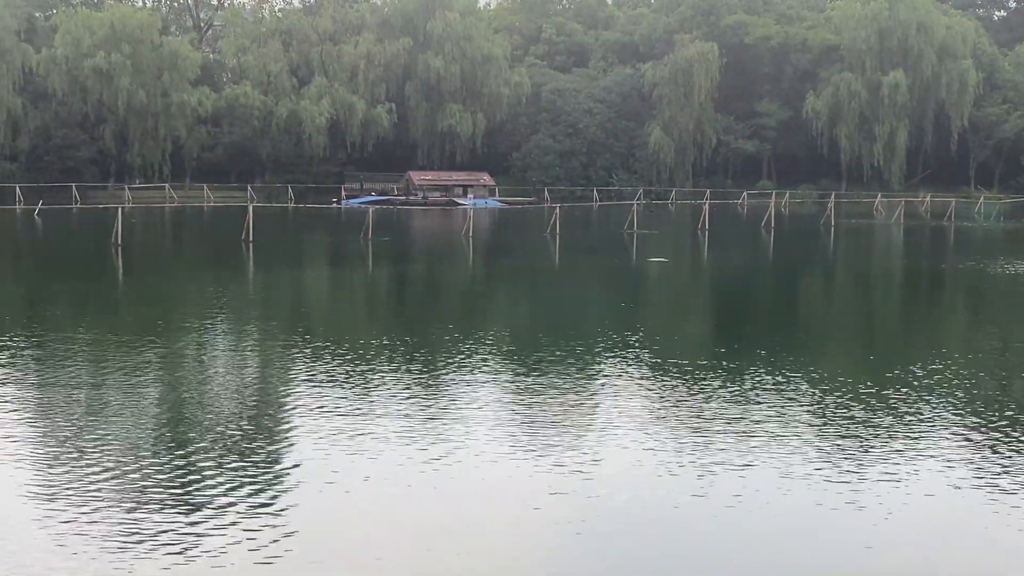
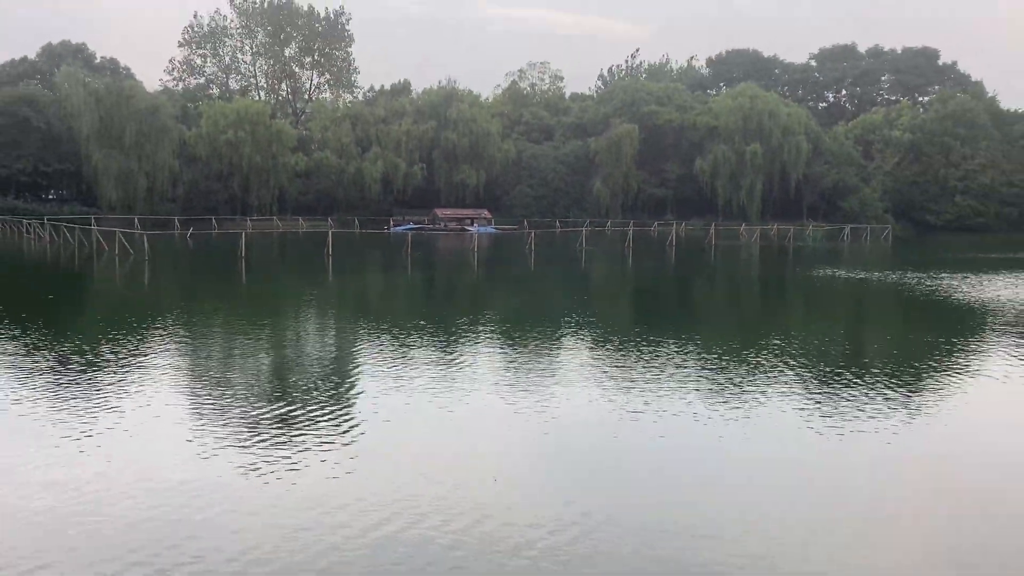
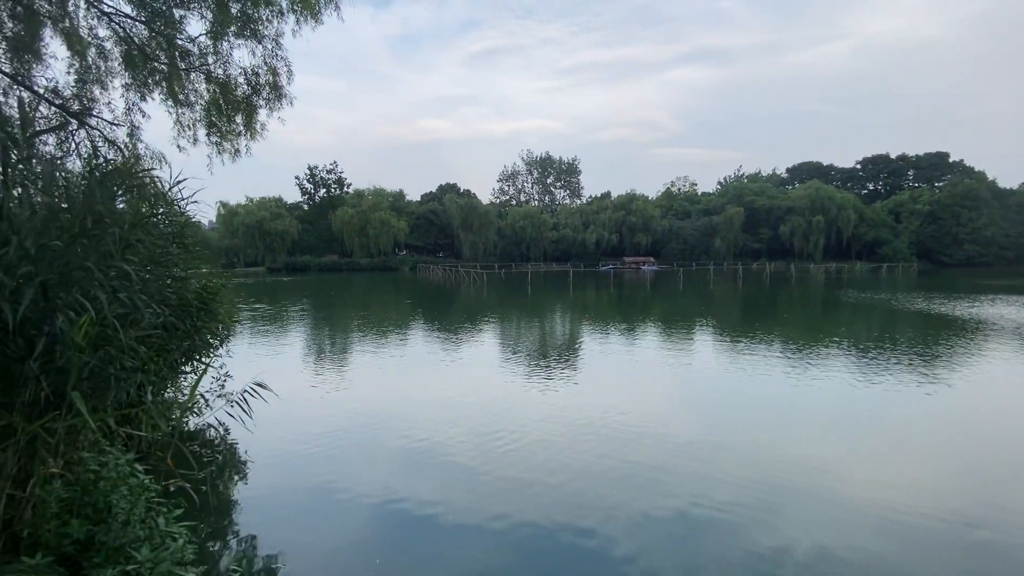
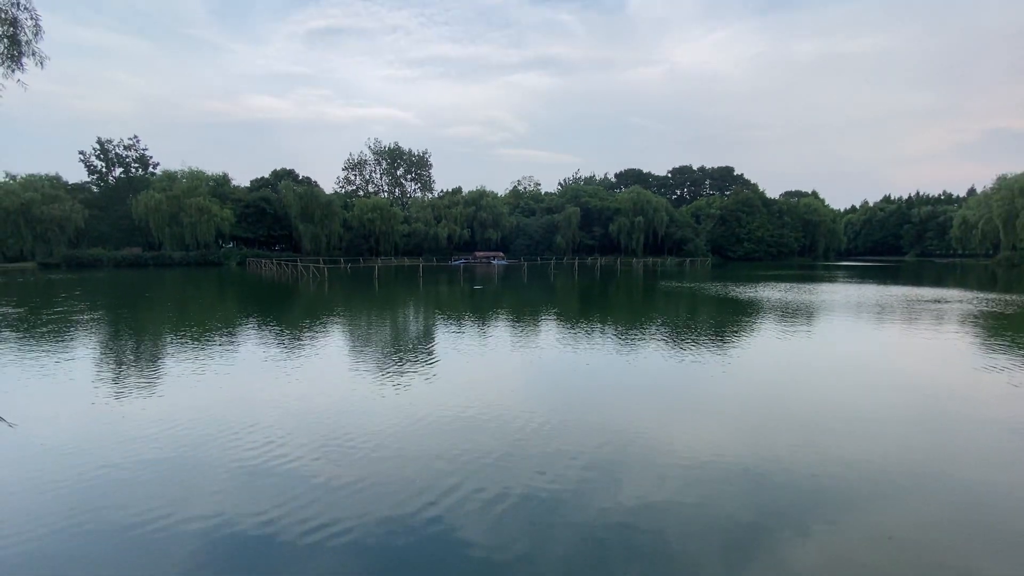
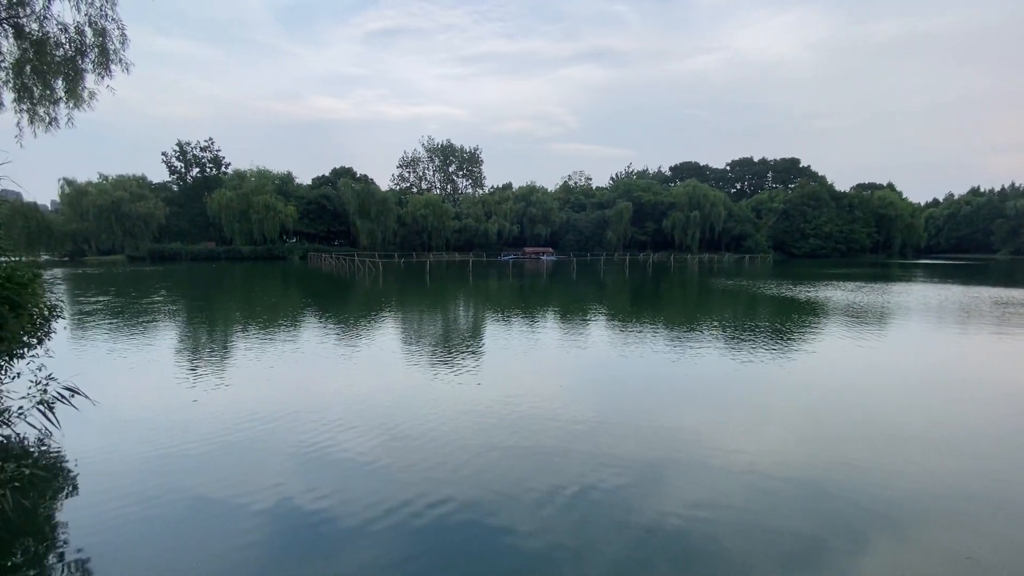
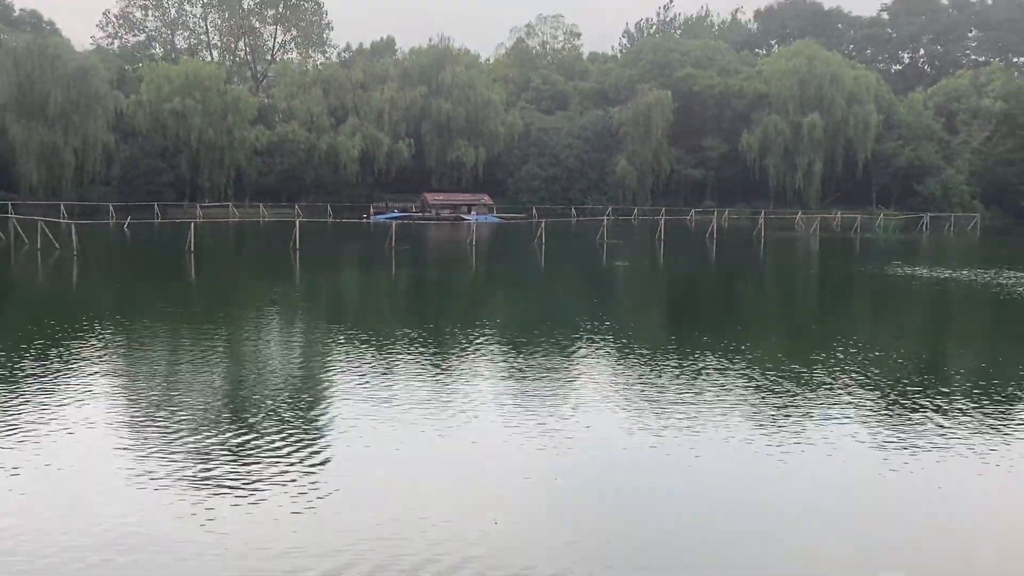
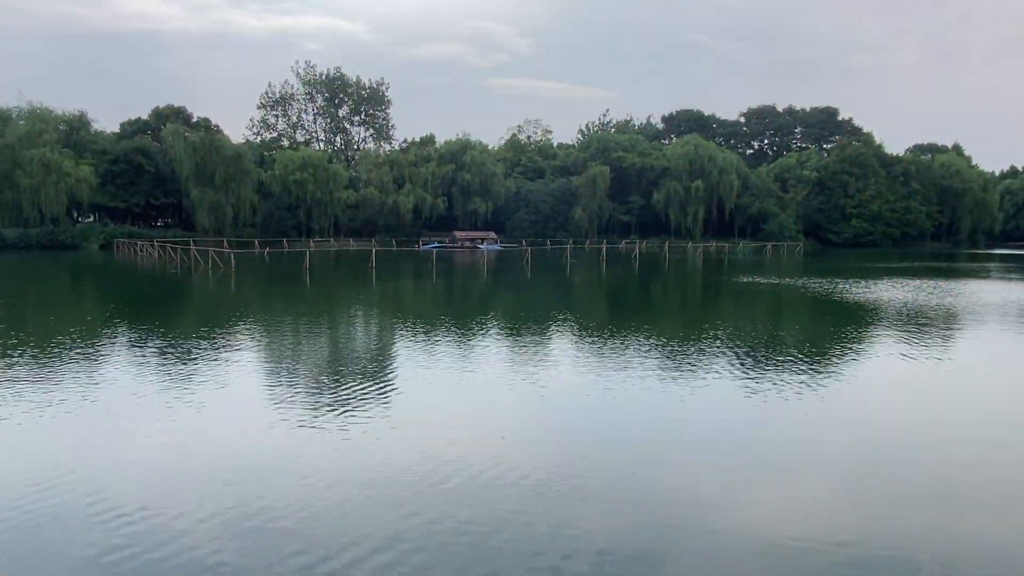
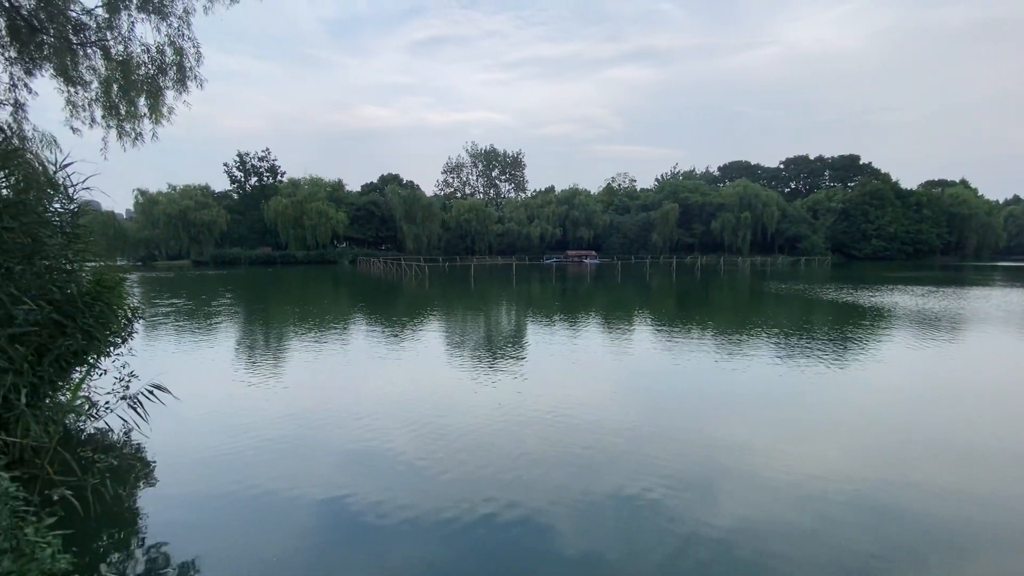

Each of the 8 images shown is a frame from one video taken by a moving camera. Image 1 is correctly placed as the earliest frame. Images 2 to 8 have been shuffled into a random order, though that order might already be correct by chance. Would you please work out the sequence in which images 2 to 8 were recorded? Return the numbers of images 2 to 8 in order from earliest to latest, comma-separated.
6, 2, 7, 4, 5, 8, 3
